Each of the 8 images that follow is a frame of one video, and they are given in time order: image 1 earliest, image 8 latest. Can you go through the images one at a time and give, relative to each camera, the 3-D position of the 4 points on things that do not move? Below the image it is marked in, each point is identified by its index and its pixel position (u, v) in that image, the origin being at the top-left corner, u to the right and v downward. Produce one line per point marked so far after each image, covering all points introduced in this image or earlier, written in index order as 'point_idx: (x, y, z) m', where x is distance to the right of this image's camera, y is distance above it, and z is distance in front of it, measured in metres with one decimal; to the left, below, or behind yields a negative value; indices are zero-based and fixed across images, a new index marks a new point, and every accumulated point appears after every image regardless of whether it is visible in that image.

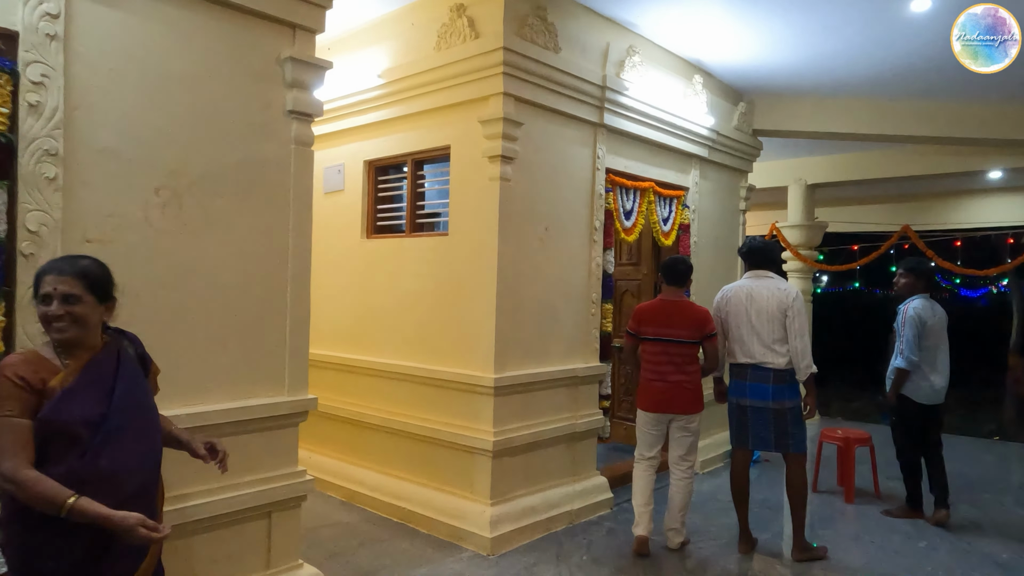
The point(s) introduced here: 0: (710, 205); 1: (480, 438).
0: (+1.4, +0.6, +4.7) m
1: (-0.2, -0.7, +3.1) m
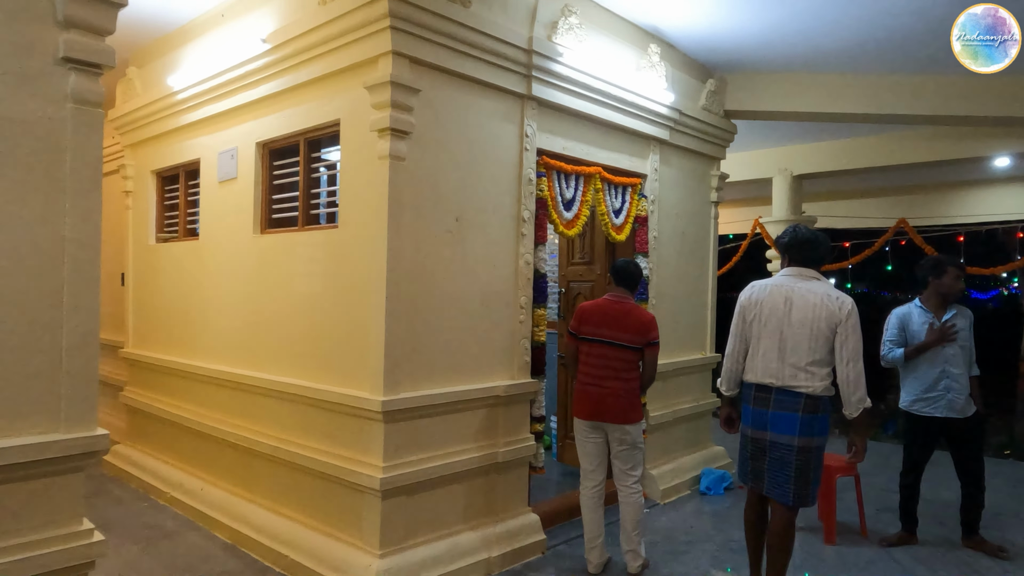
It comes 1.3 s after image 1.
0: (+1.0, +0.6, +4.1) m
1: (-0.6, -0.7, +2.6) m
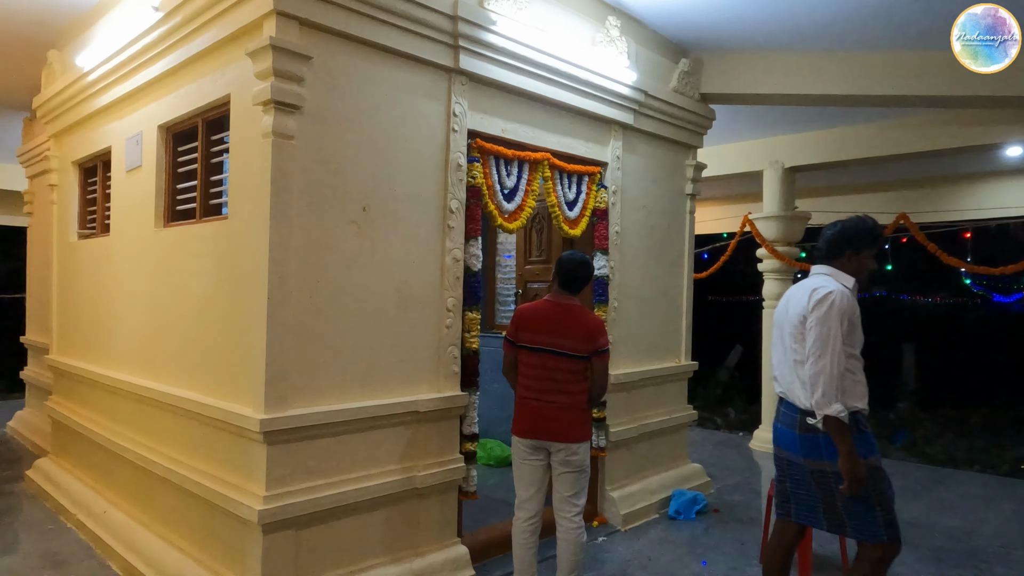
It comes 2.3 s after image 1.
0: (+0.7, +0.6, +3.7) m
1: (-0.9, -0.7, +2.2) m
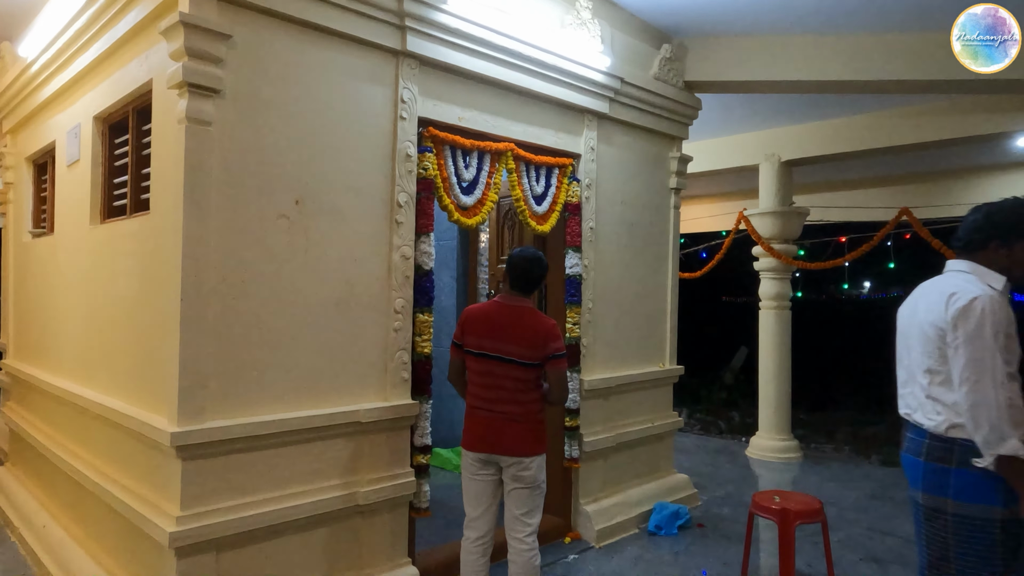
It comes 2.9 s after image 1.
0: (+0.6, +0.6, +3.5) m
1: (-1.1, -0.7, +2.0) m
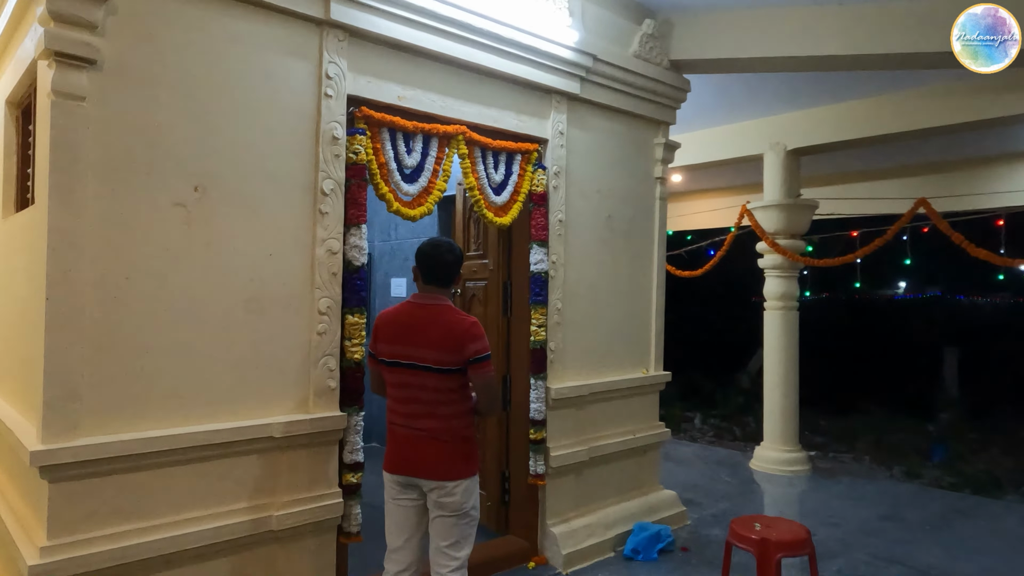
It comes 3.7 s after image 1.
0: (+0.4, +0.6, +3.2) m
1: (-1.3, -0.7, +1.8) m
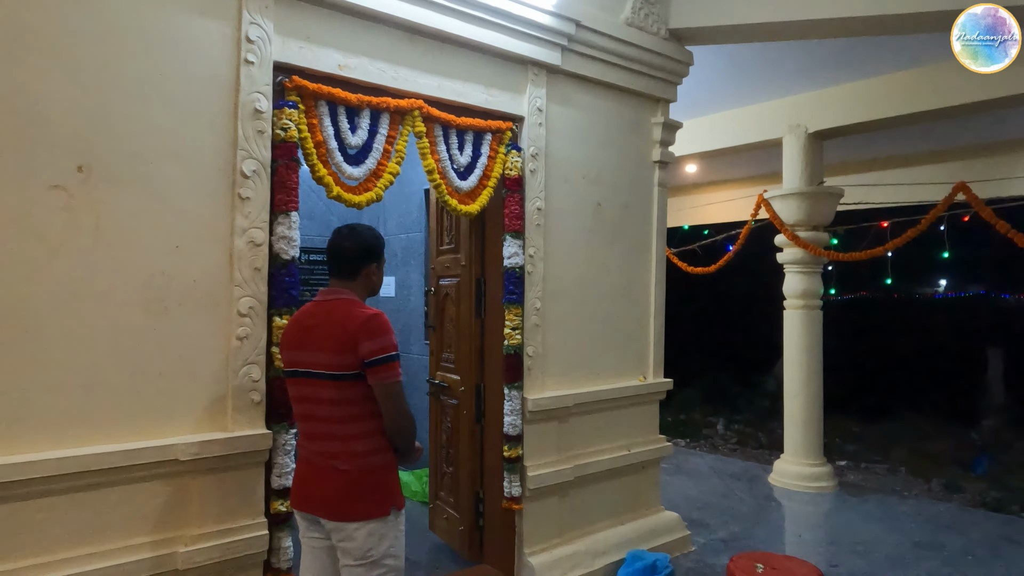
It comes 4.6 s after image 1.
0: (+0.3, +0.6, +2.8) m
1: (-1.5, -0.7, +1.5) m
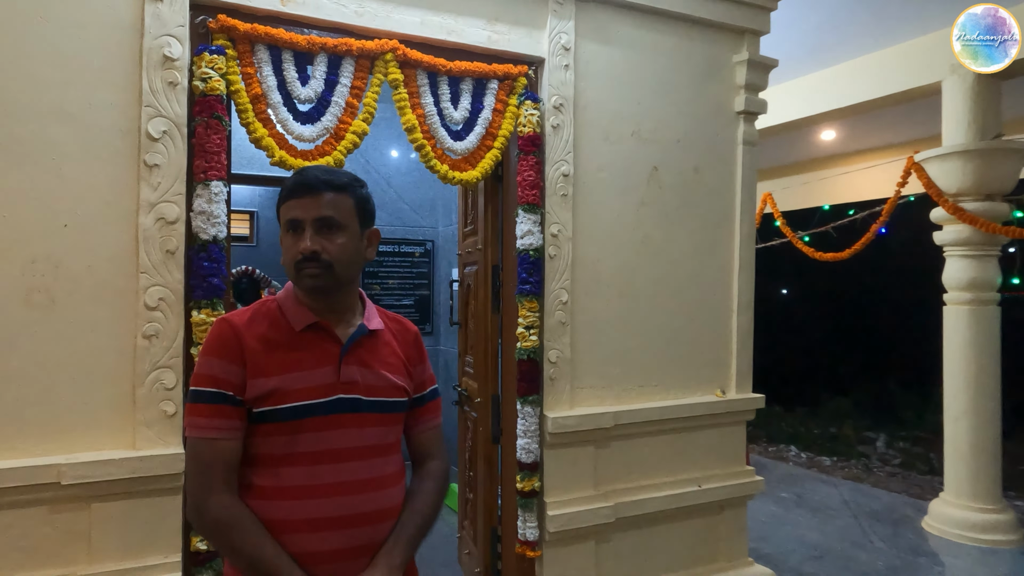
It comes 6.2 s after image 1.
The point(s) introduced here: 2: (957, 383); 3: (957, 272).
0: (+0.4, +0.6, +2.2) m
1: (-1.6, -0.7, +1.3) m
2: (+2.2, -0.5, +3.3) m
3: (+2.2, +0.1, +3.3) m
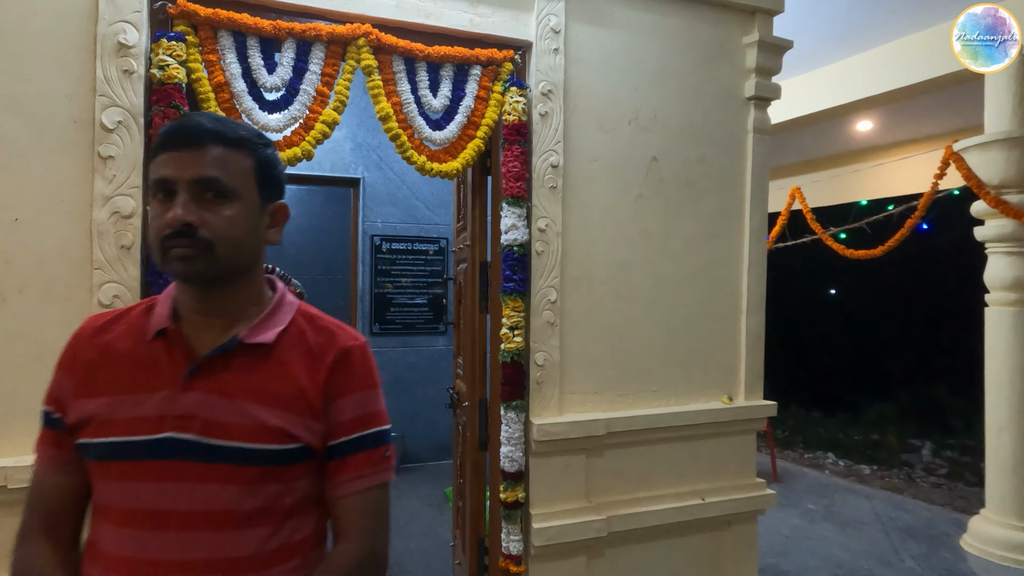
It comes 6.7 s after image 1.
0: (+0.3, +0.6, +2.0) m
1: (-1.7, -0.7, +1.3) m
2: (+2.2, -0.5, +3.0) m
3: (+2.2, +0.1, +3.0) m
